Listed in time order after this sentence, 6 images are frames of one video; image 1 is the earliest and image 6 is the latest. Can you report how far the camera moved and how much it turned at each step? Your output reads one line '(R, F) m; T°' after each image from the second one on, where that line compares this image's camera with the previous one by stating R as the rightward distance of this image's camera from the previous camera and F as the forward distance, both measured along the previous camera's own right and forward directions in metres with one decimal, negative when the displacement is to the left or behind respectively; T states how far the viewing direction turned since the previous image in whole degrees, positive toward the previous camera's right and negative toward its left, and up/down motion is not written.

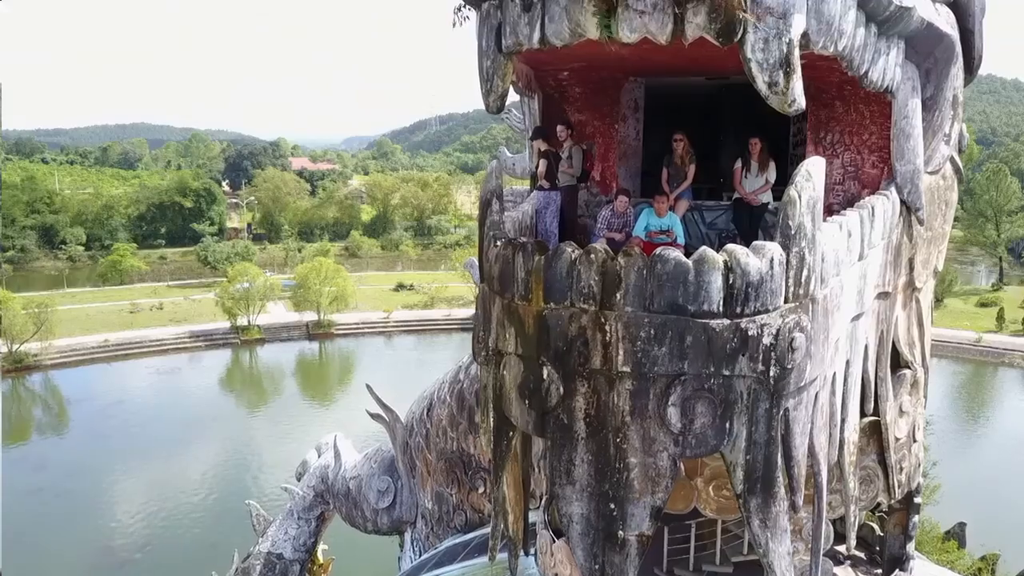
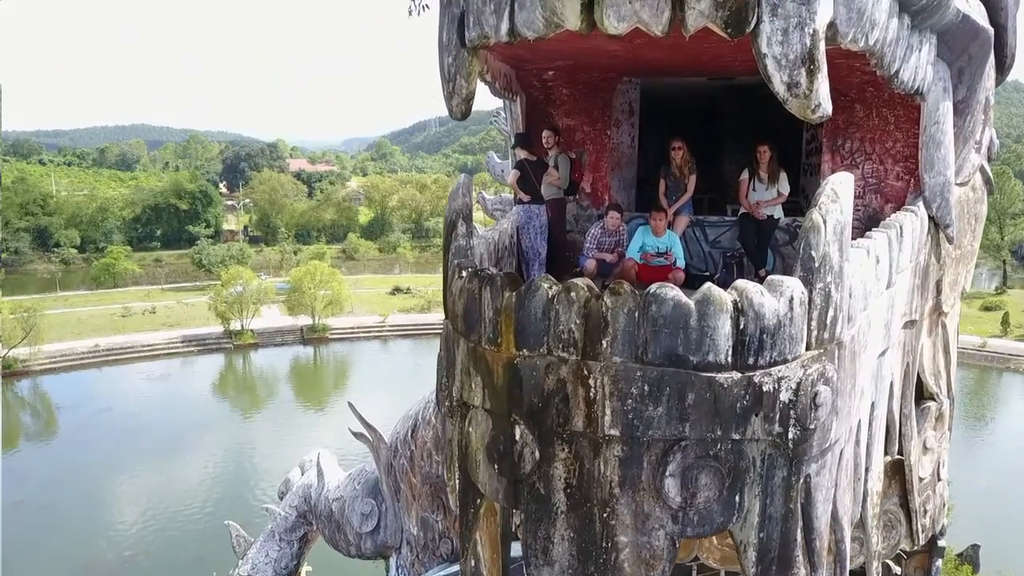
(+0.1, +0.6) m; 0°
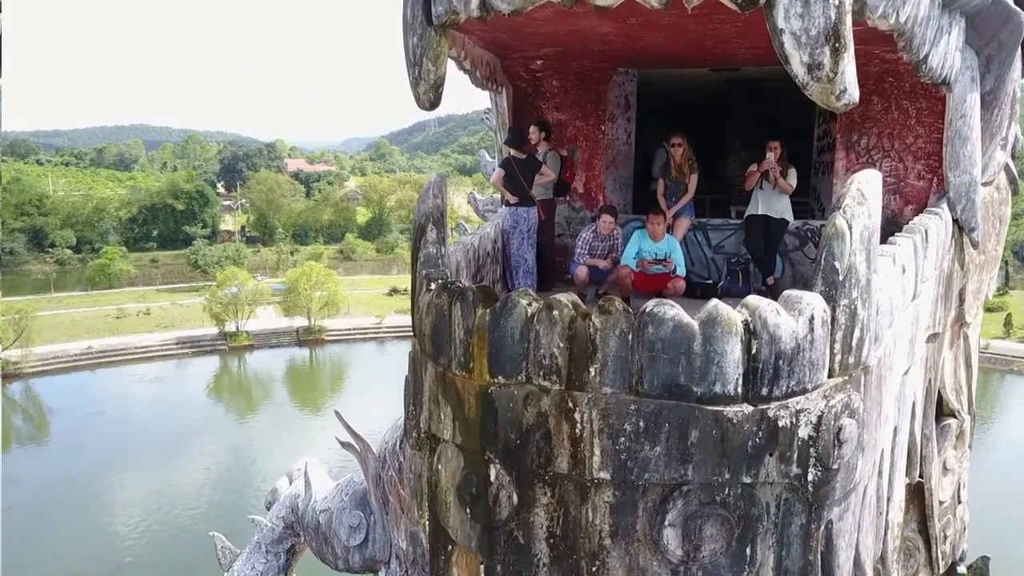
(+0.1, +0.4) m; 0°
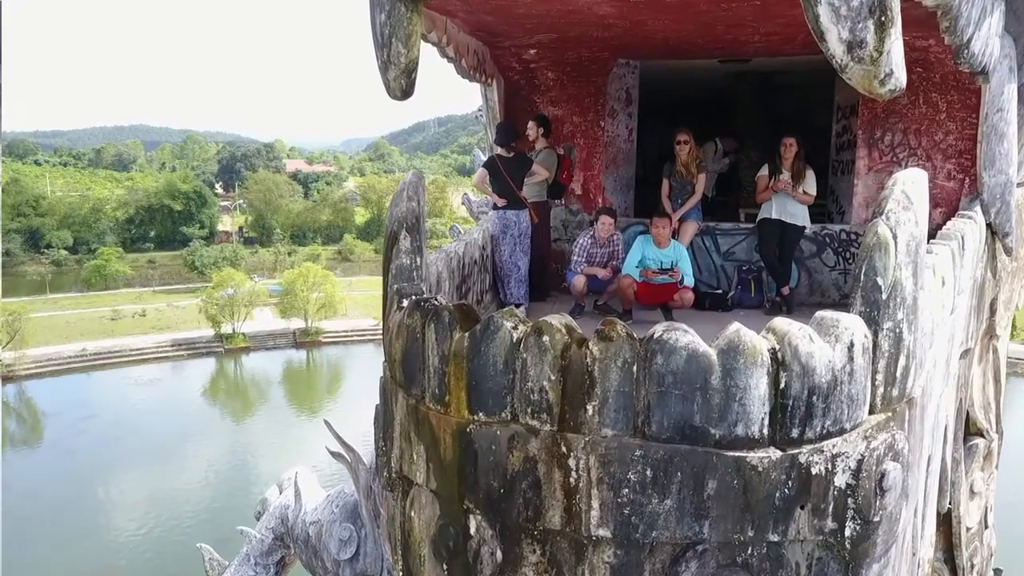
(0.0, +0.4) m; 0°
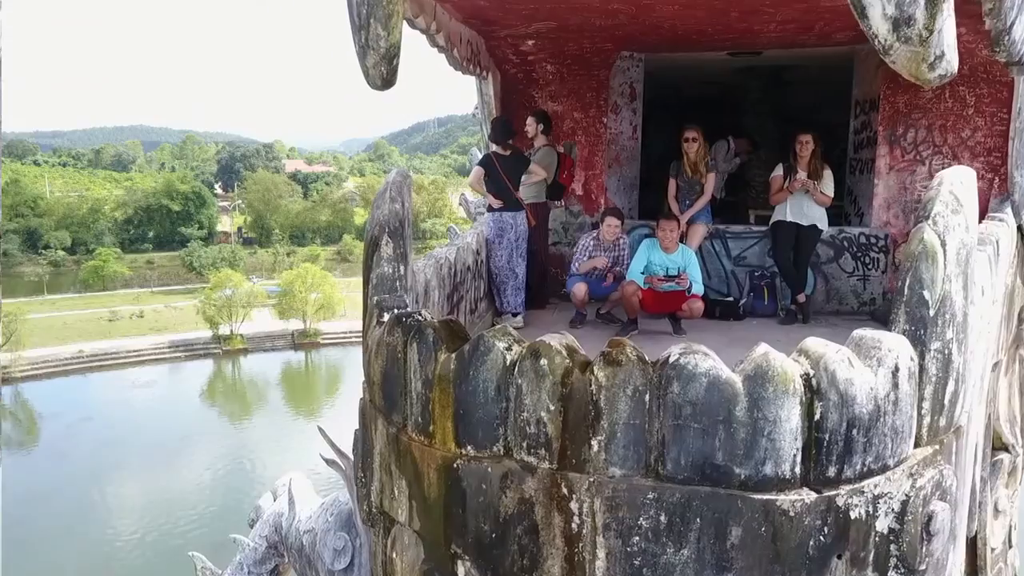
(0.0, +0.3) m; 0°
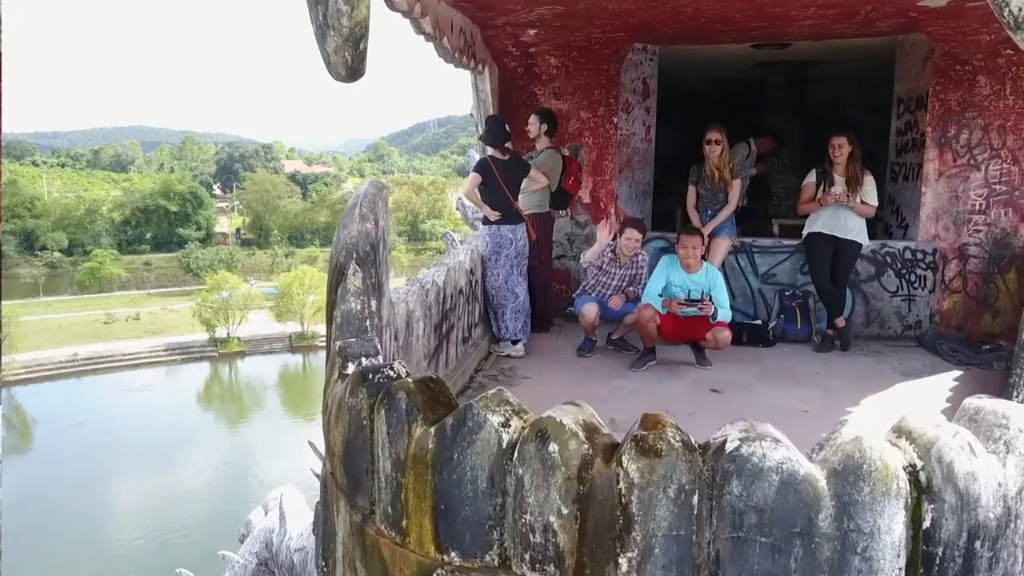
(0.0, +0.5) m; 0°
